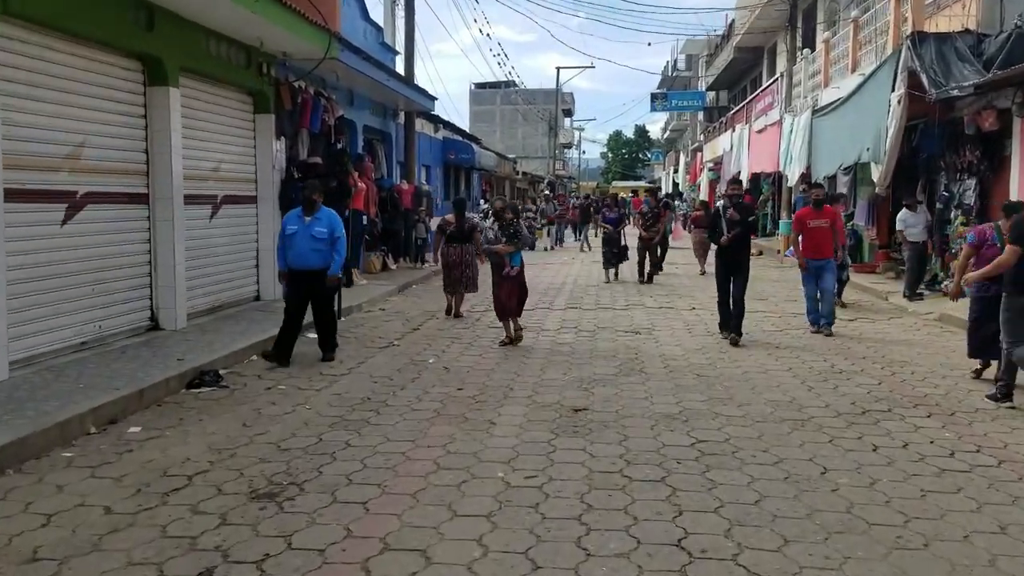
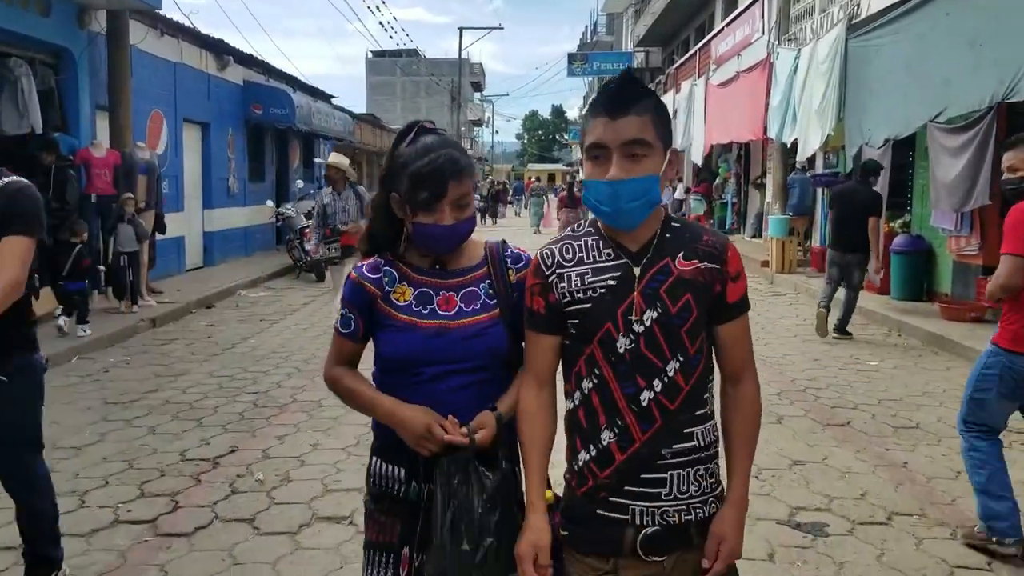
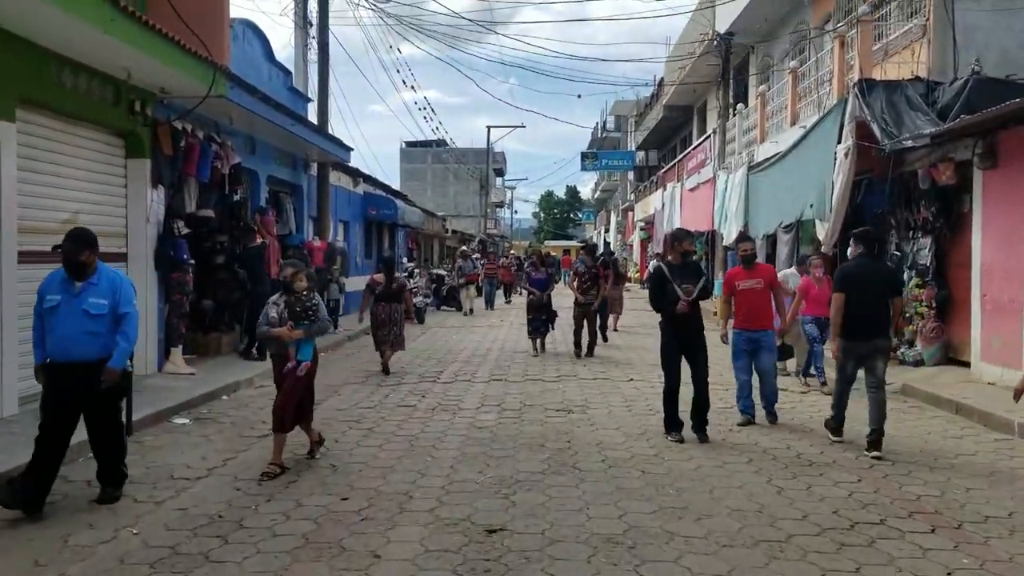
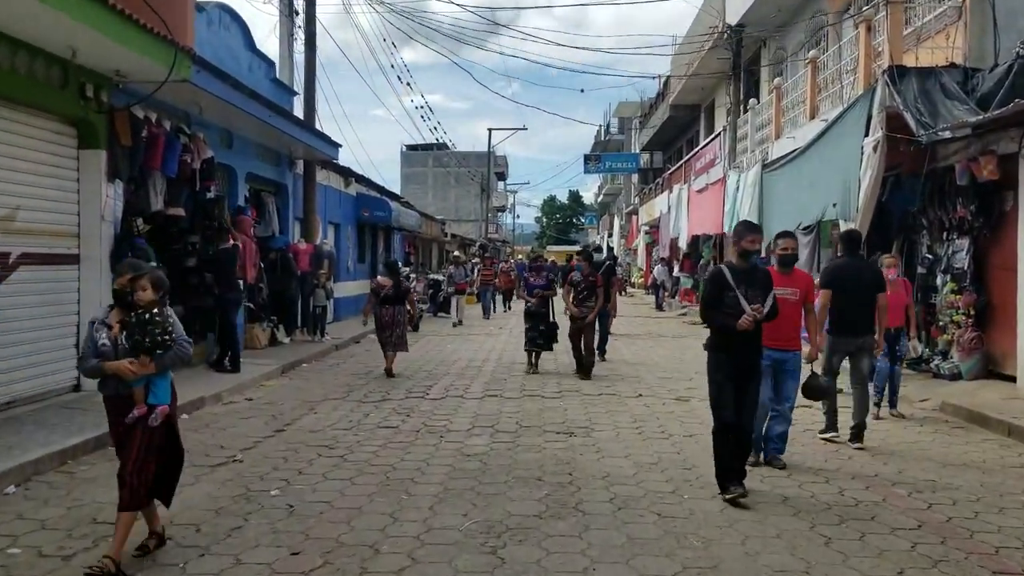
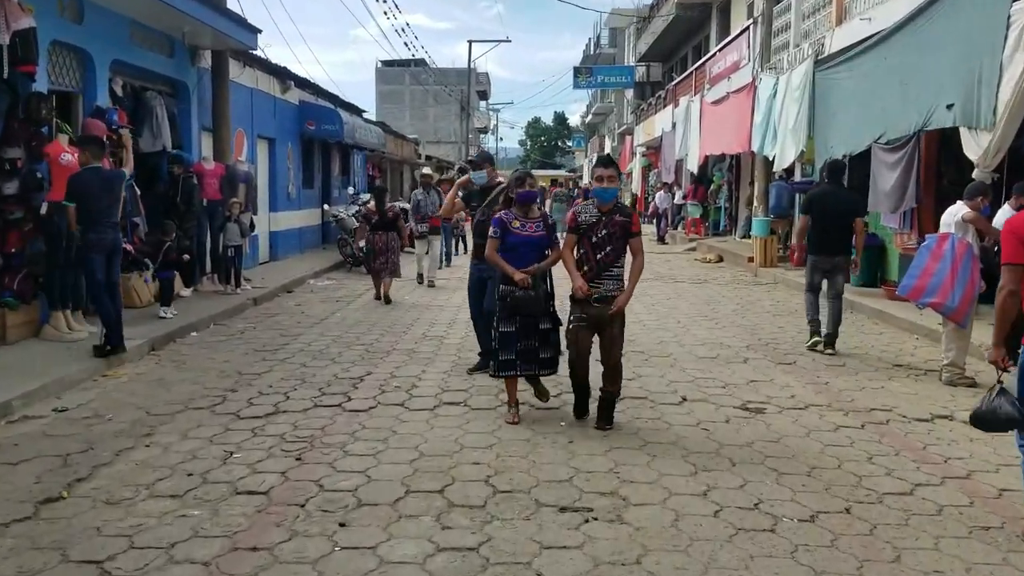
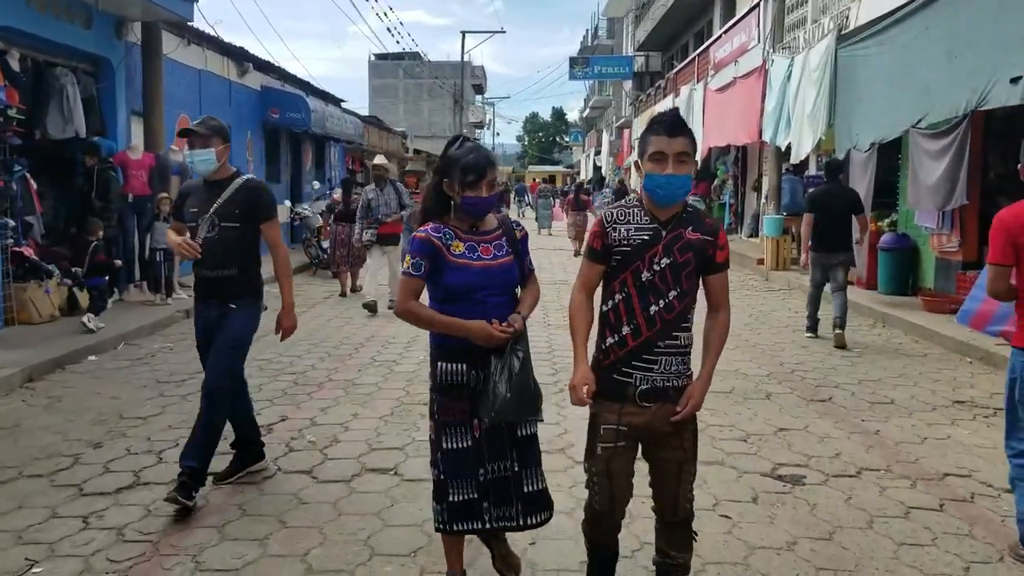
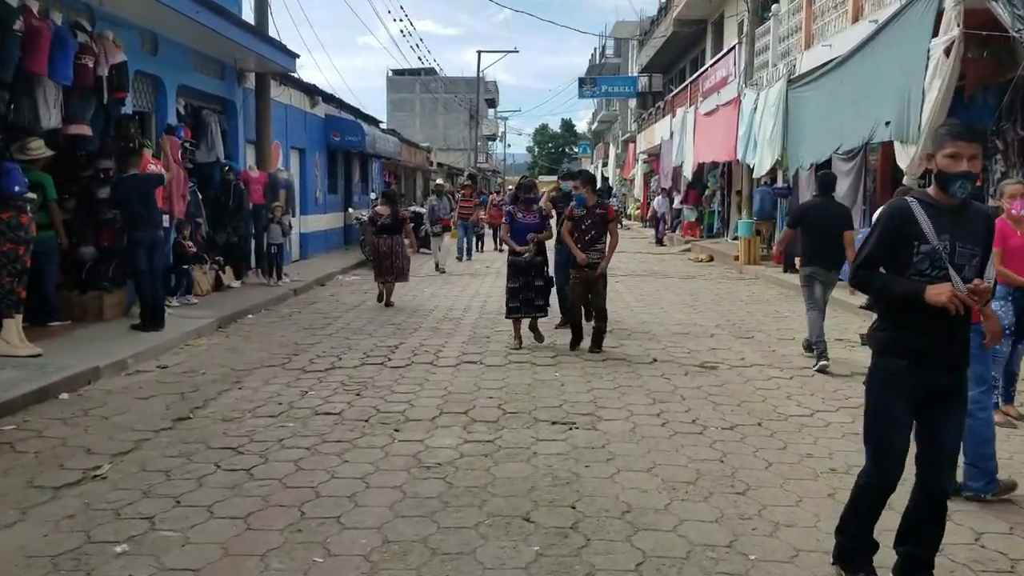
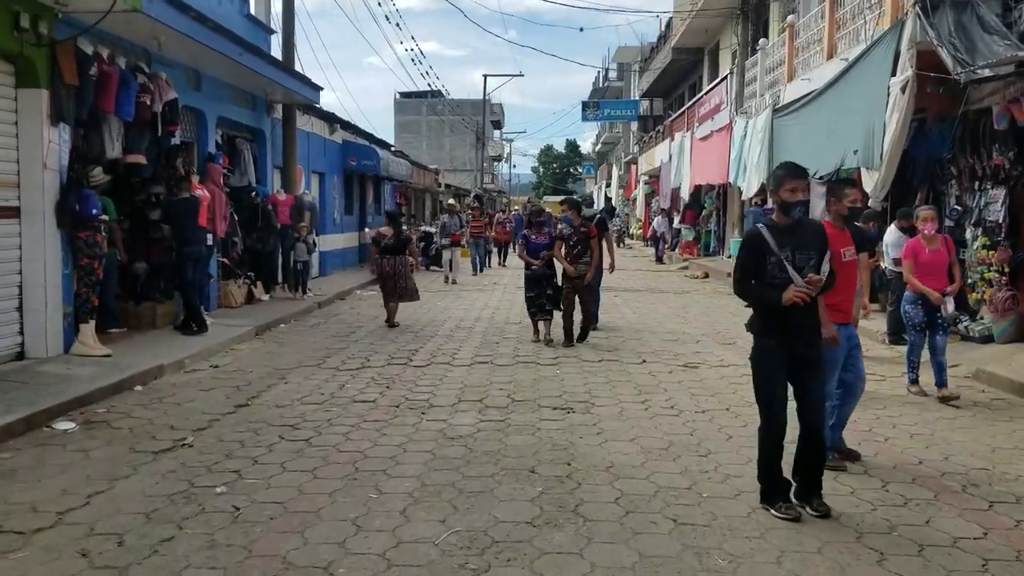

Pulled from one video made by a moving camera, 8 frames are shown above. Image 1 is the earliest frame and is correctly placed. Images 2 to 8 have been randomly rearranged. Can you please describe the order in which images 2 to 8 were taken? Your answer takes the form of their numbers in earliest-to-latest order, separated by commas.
3, 4, 8, 7, 5, 6, 2
